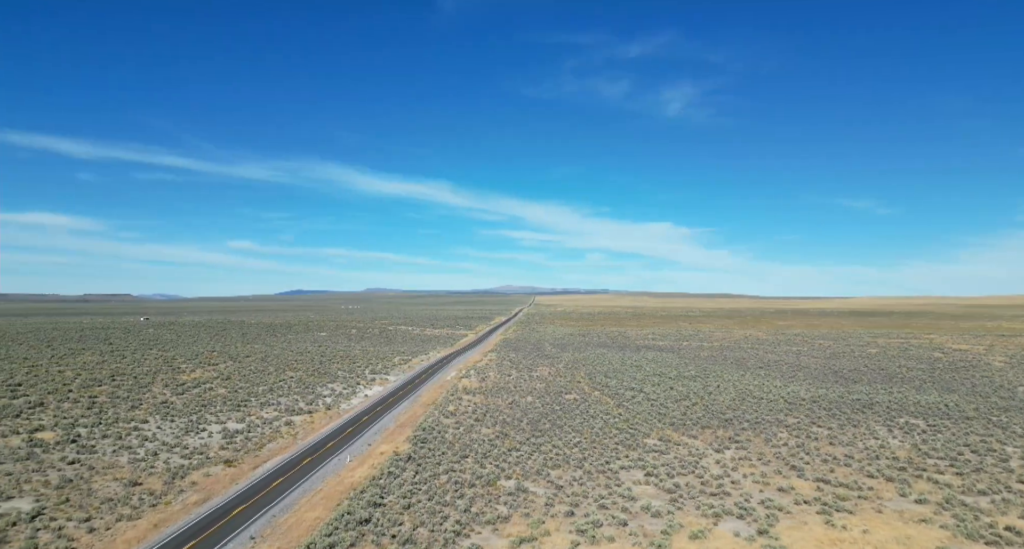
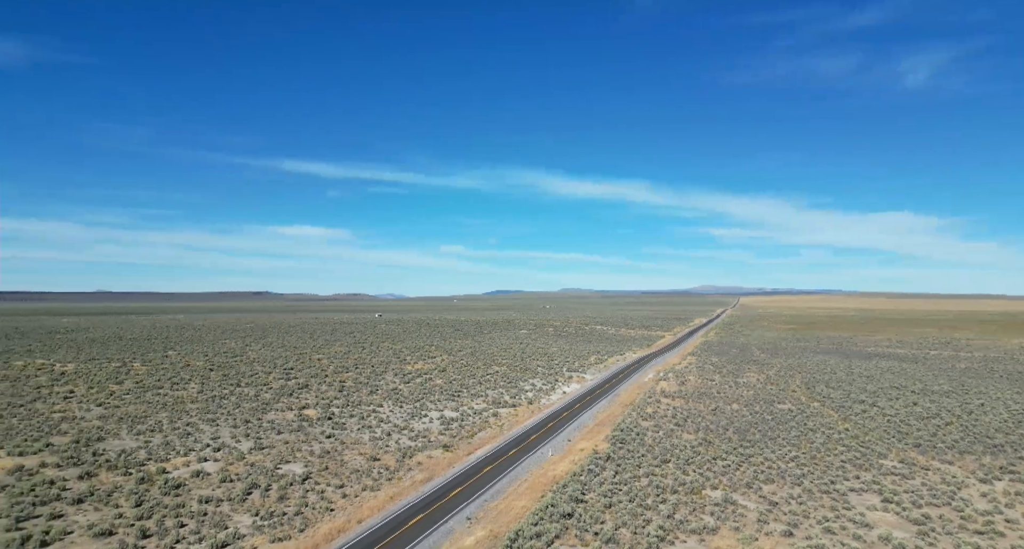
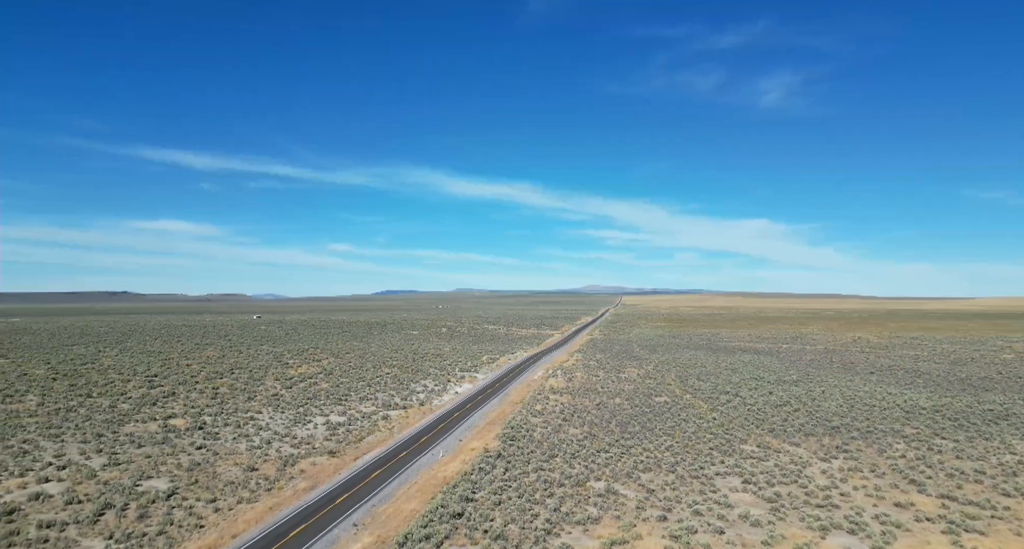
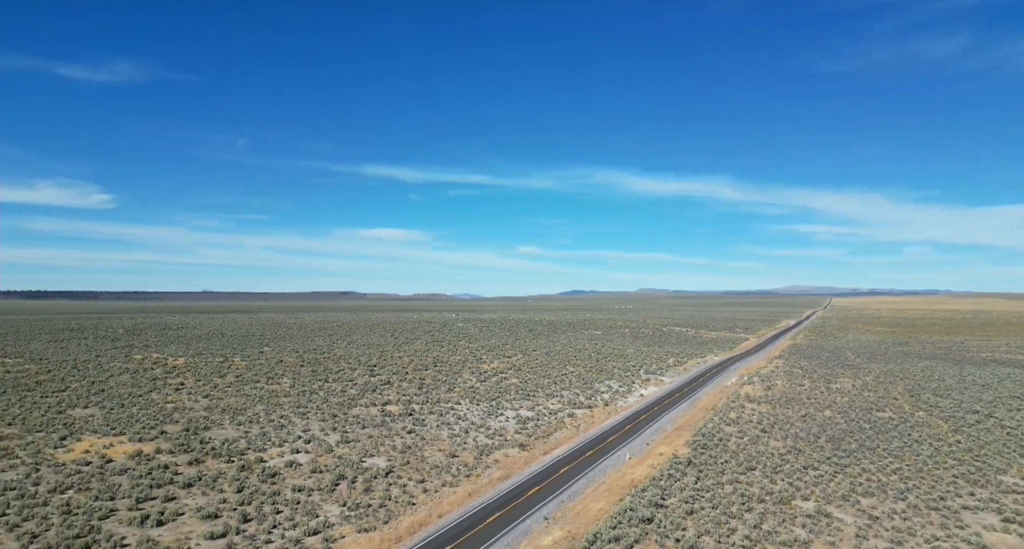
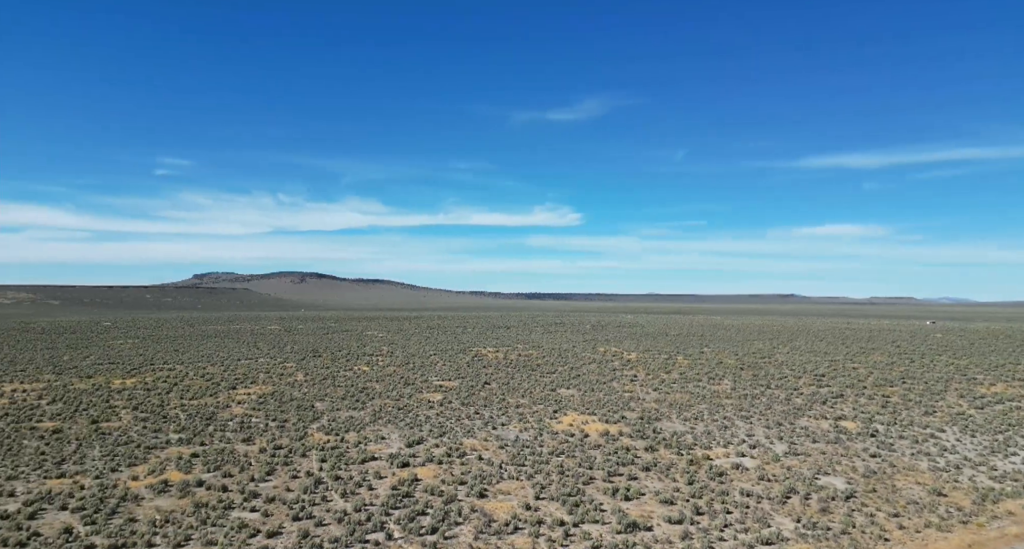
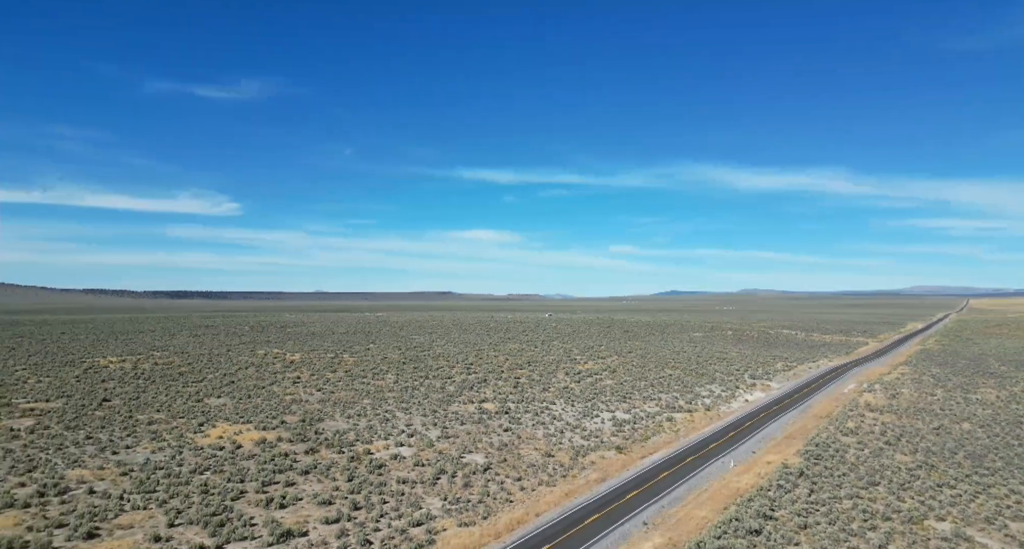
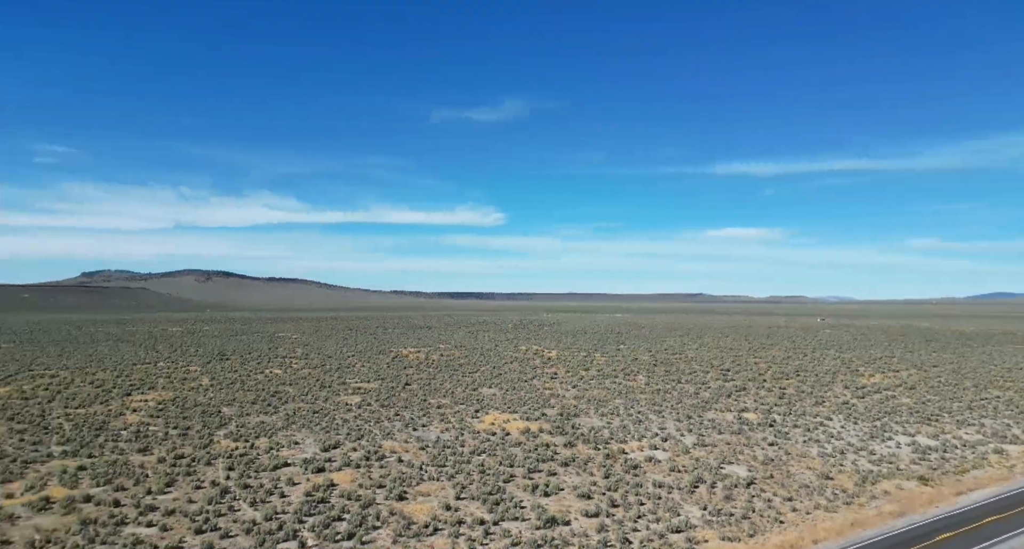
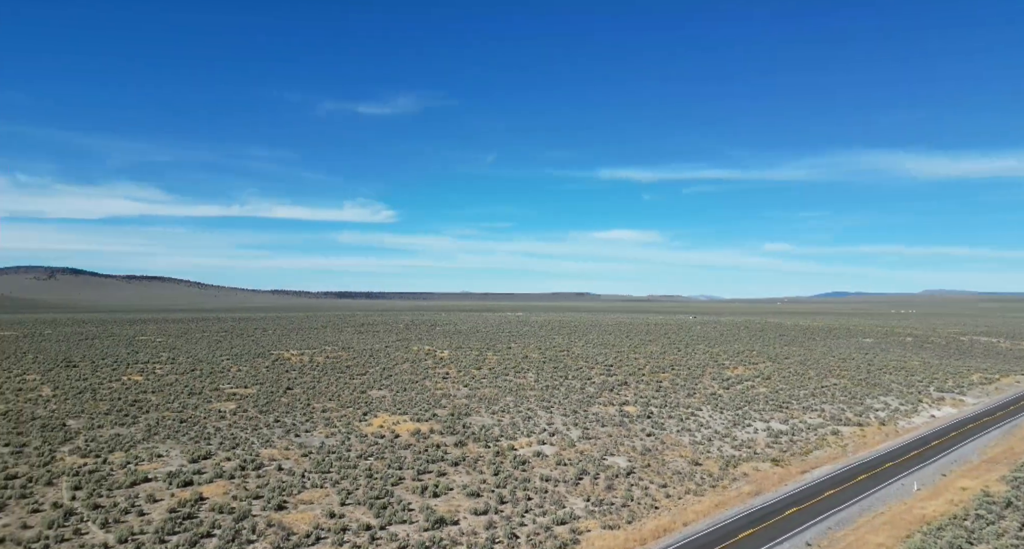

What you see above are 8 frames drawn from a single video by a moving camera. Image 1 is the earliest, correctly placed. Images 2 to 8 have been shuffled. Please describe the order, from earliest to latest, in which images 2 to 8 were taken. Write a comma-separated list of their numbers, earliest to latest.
3, 2, 4, 6, 8, 7, 5
